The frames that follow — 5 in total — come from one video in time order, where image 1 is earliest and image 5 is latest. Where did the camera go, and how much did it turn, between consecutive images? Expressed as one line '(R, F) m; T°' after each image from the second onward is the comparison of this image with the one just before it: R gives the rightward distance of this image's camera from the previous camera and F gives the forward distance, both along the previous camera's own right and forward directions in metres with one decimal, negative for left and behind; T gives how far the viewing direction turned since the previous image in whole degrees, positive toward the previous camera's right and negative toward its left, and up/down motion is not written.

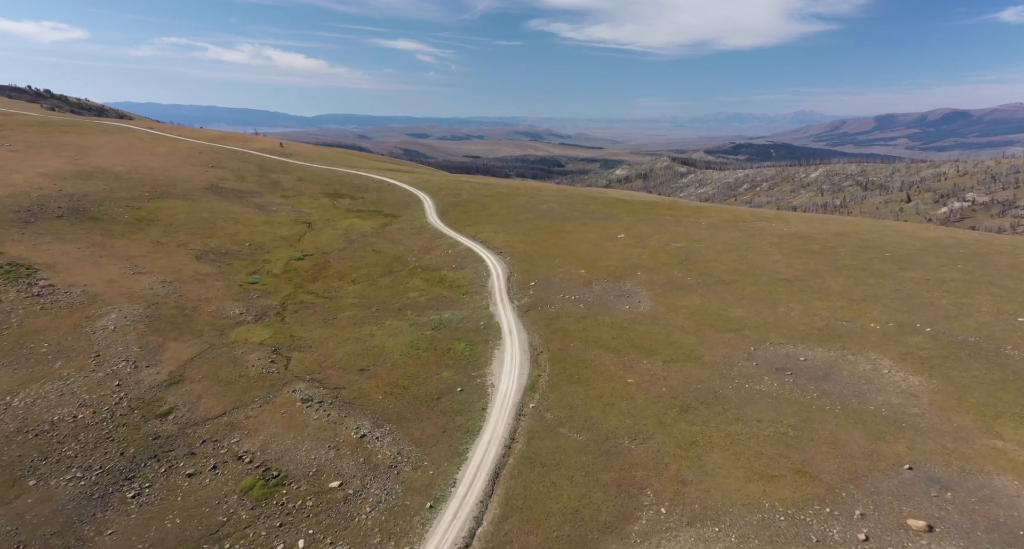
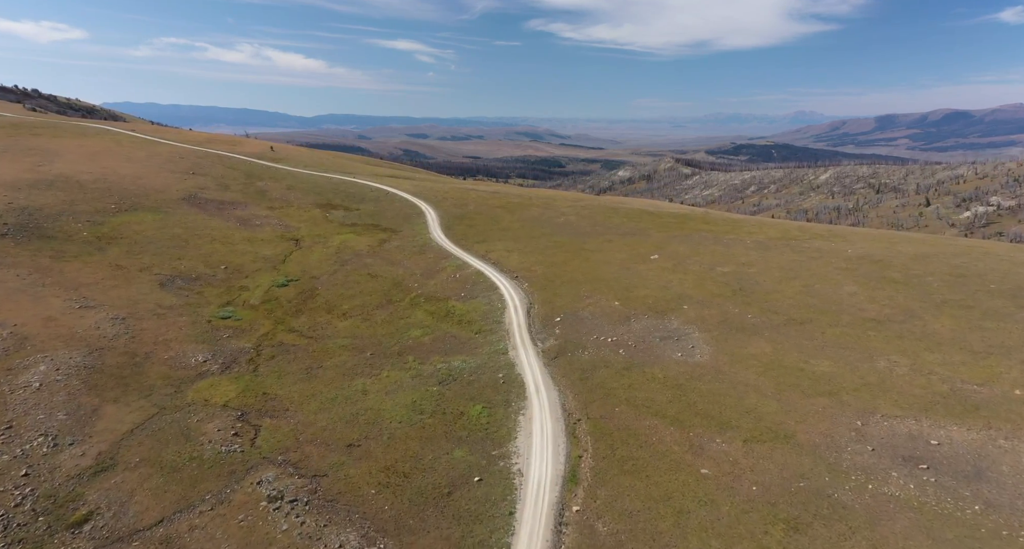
(-1.6, +9.1) m; 0°
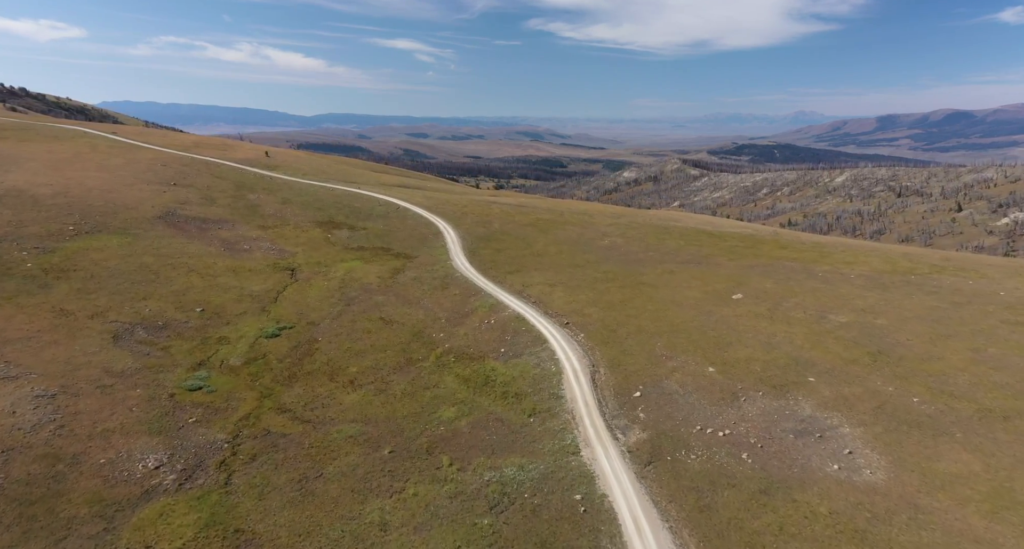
(-3.6, +11.8) m; 0°
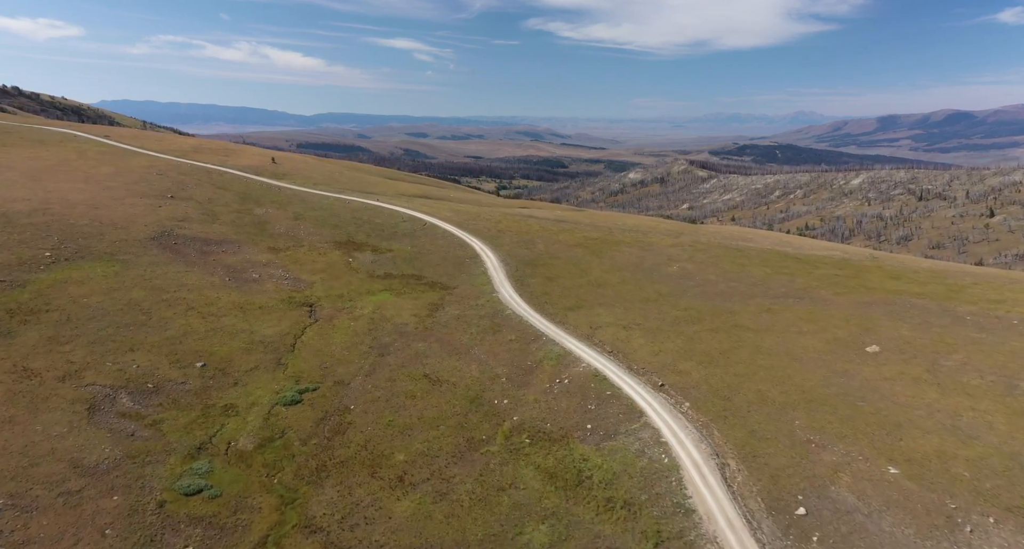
(-4.7, +9.4) m; 0°
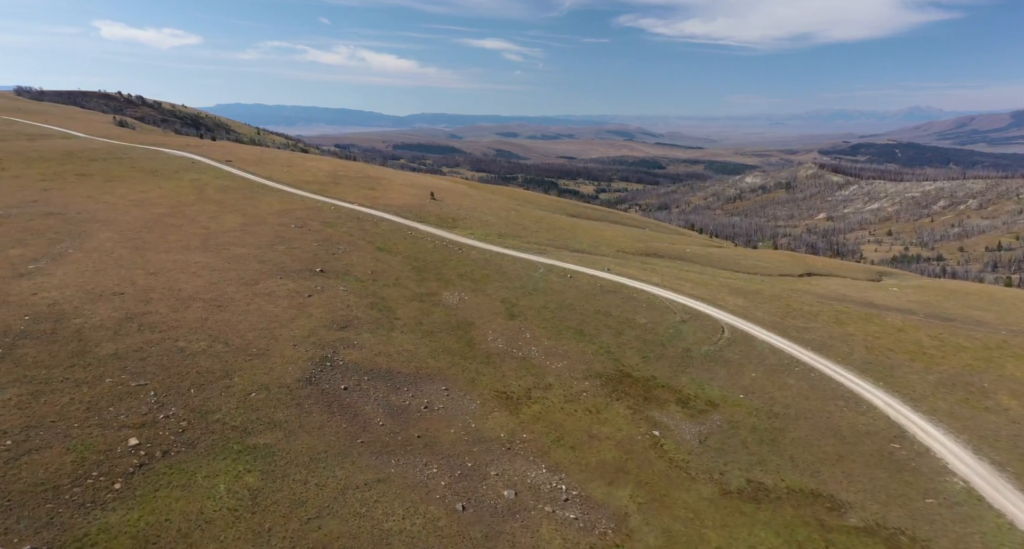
(-18.7, +28.0) m; -9°
